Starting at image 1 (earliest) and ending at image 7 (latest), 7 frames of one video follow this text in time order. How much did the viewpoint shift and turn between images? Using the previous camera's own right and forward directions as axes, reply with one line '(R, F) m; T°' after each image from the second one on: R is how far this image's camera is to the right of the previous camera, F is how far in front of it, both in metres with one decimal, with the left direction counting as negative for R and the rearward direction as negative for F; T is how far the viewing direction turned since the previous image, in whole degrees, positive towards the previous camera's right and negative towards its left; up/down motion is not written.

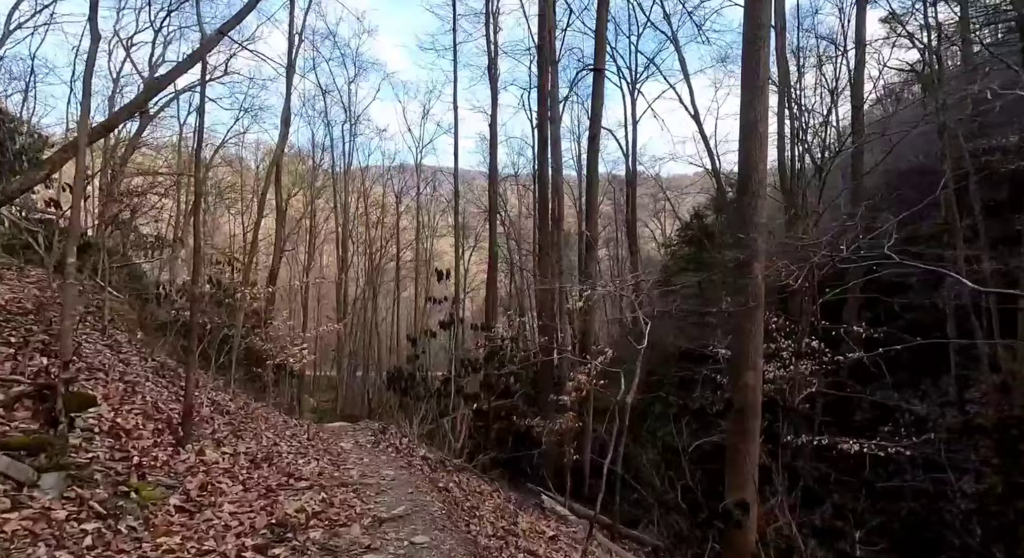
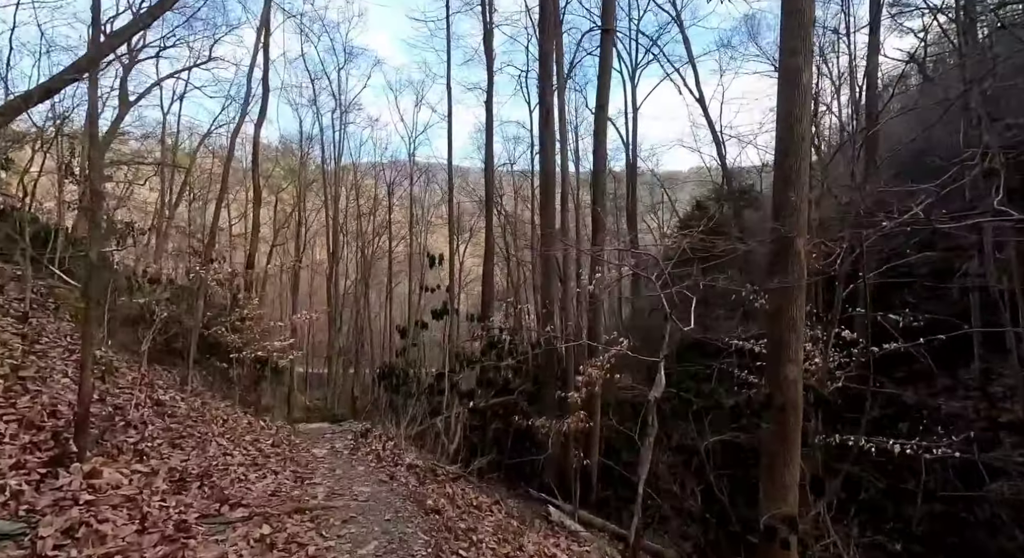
(-0.1, +1.3) m; 0°
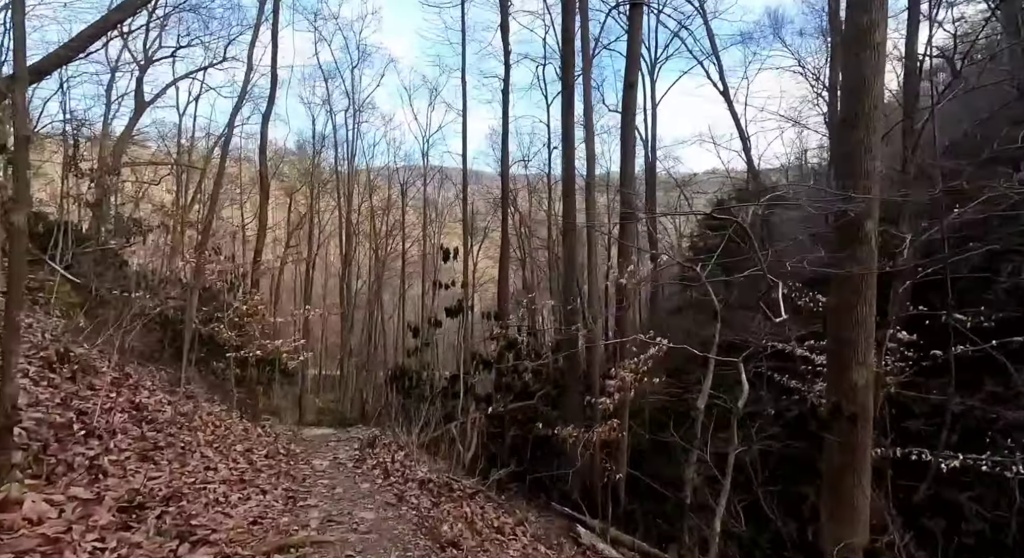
(-0.1, +0.9) m; -1°
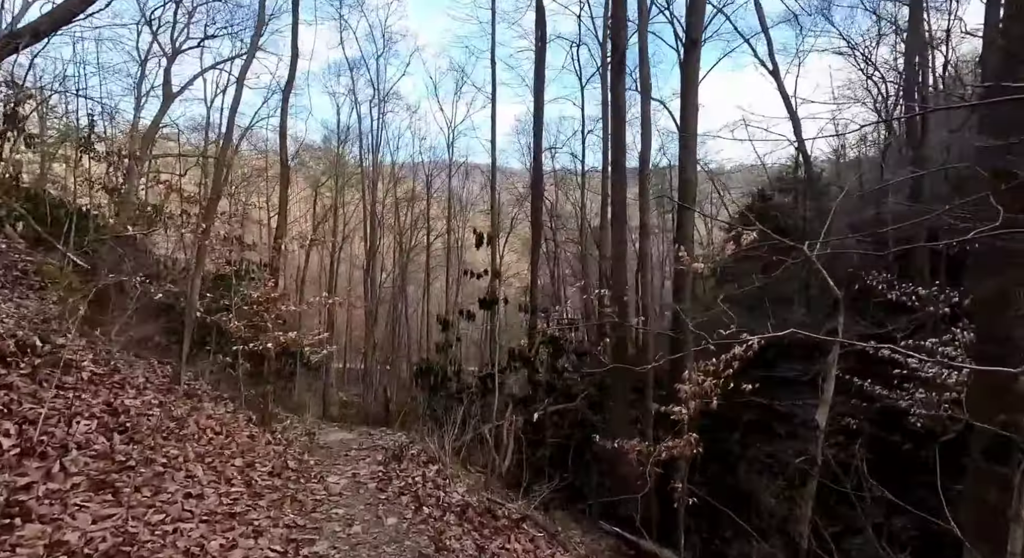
(-0.3, +1.3) m; -2°
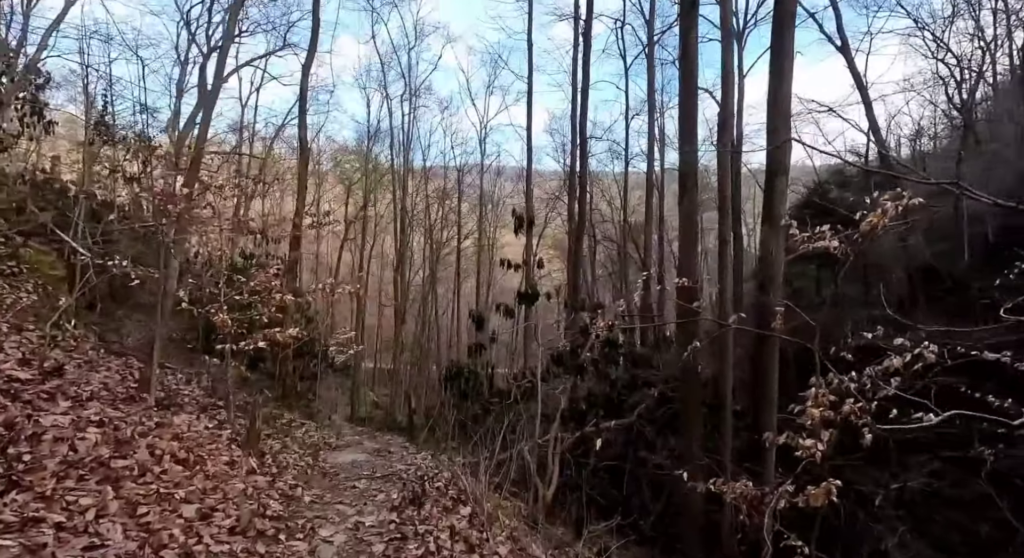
(-0.2, +1.7) m; -3°
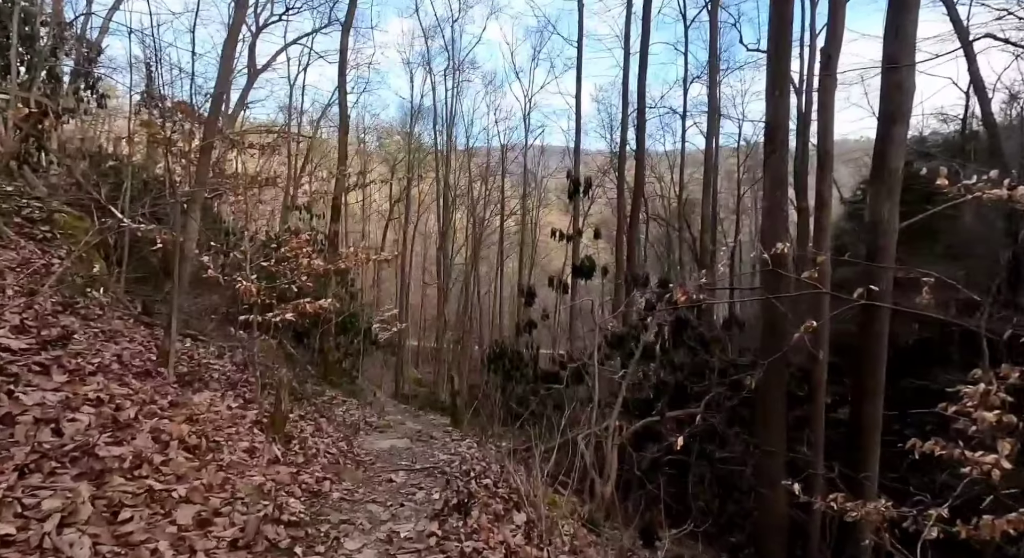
(-0.2, +0.9) m; -4°
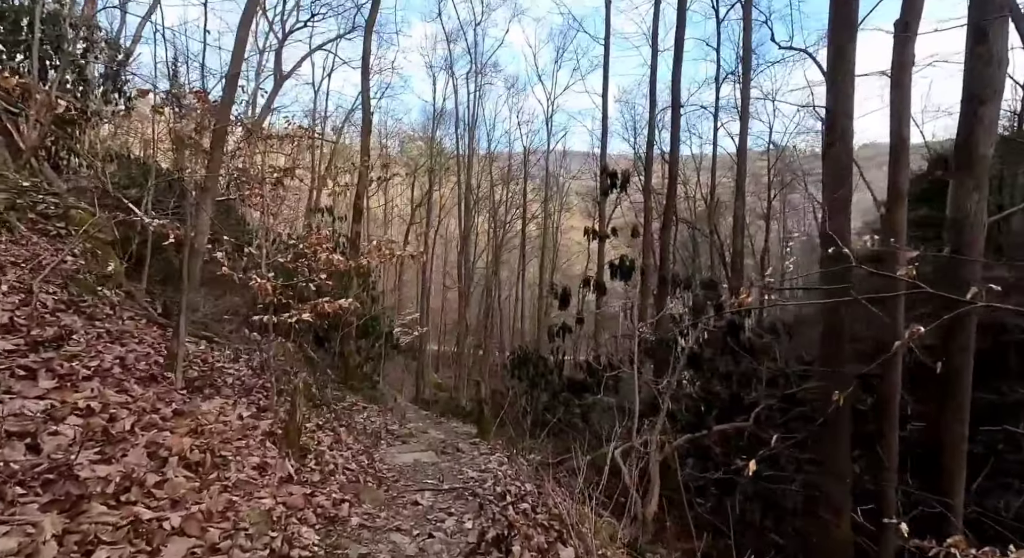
(-0.2, +0.5) m; -2°
